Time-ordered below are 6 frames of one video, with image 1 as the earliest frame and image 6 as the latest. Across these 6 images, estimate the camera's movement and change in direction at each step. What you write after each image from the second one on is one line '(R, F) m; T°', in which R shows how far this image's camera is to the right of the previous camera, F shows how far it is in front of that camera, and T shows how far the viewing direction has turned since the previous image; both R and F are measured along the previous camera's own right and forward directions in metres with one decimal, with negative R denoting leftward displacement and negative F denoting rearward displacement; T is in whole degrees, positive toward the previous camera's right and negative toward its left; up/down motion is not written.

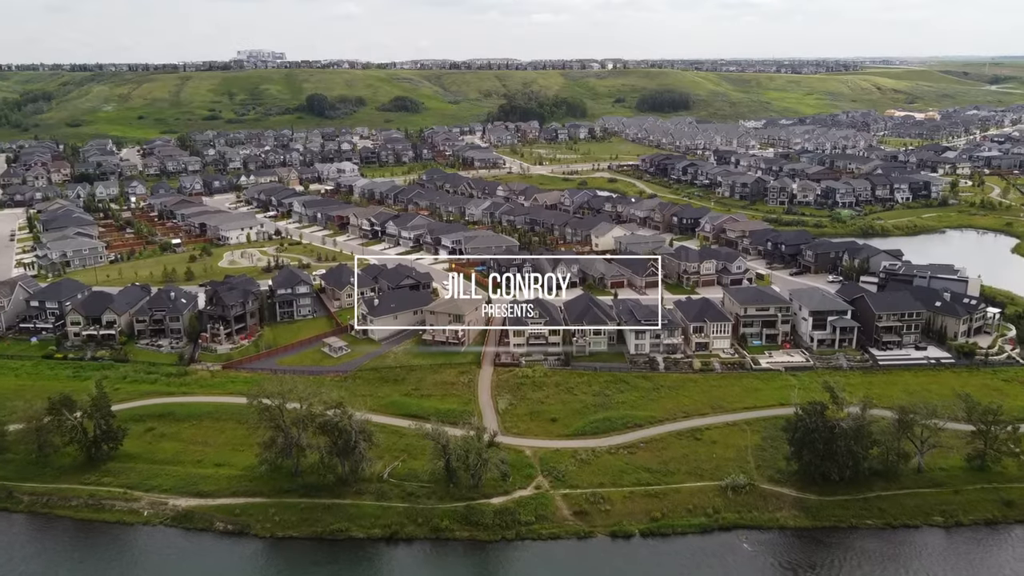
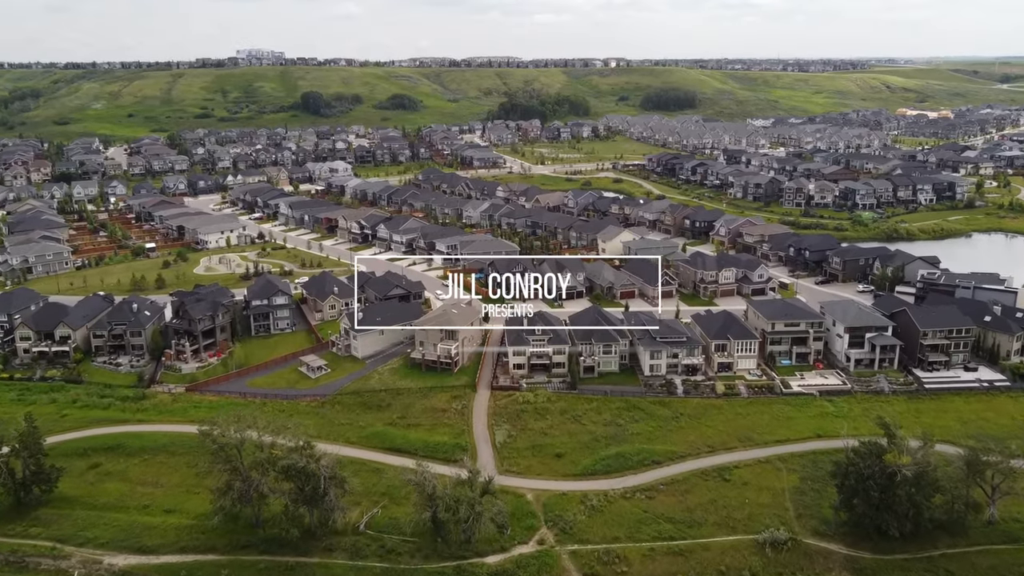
(+0.1, +5.6) m; 0°
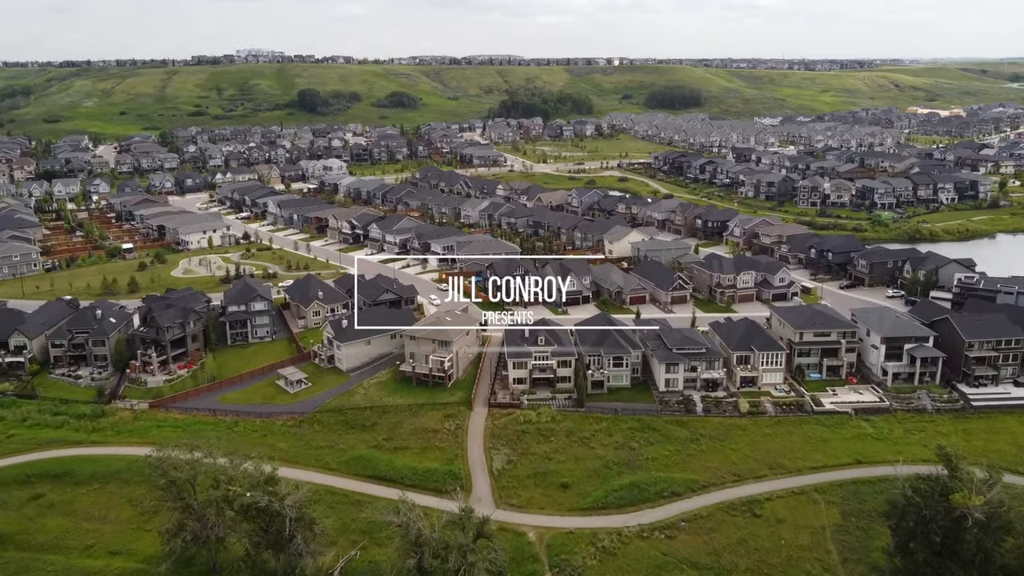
(+0.1, +4.5) m; 0°
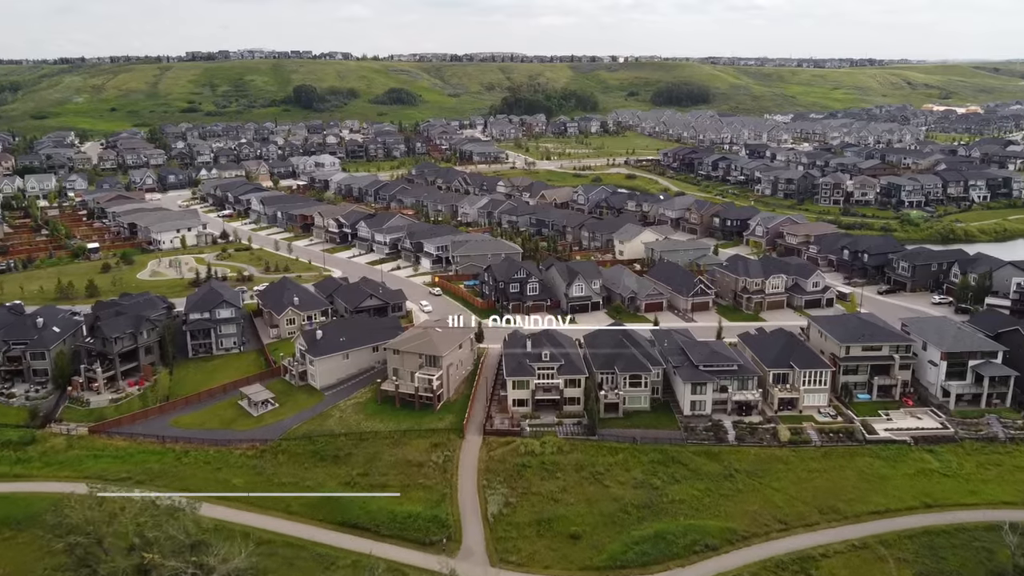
(+0.1, +5.8) m; 0°
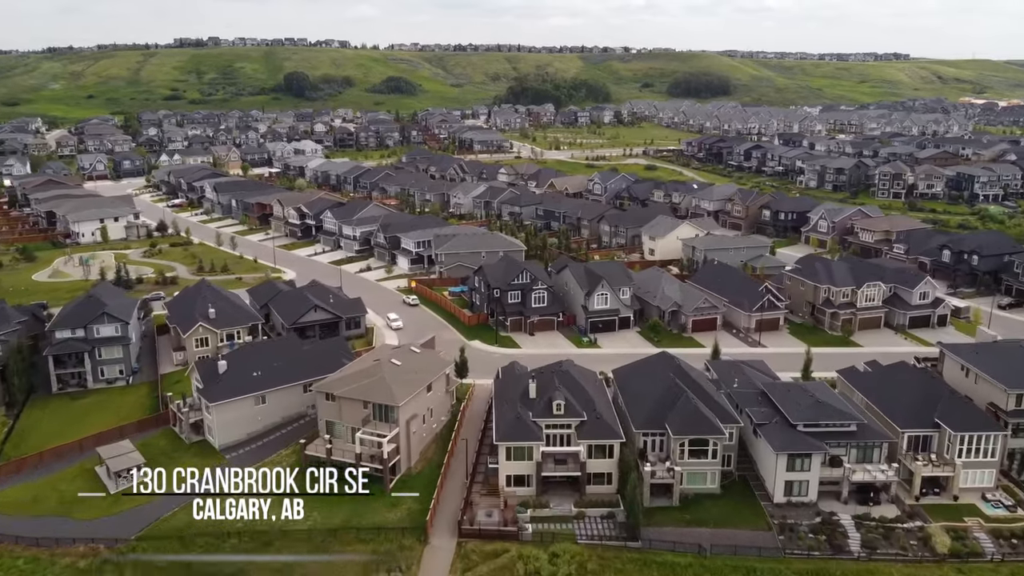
(+0.3, +12.5) m; 0°
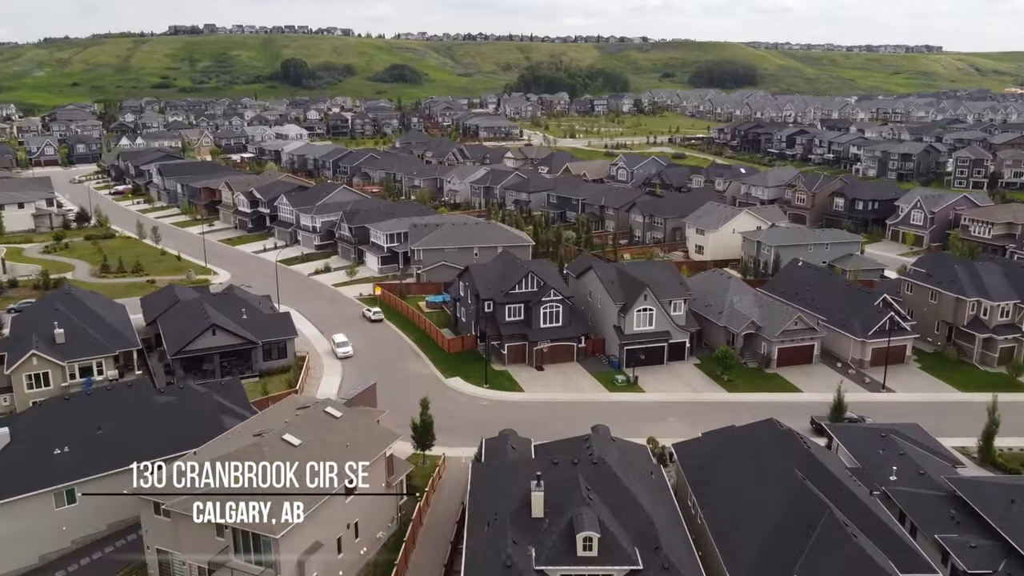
(+0.4, +11.1) m; -1°
